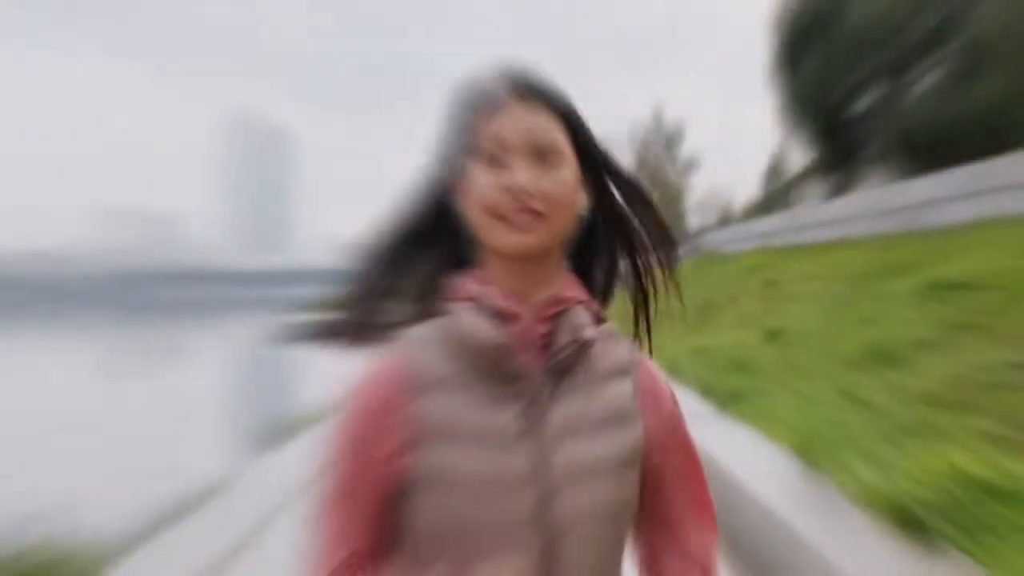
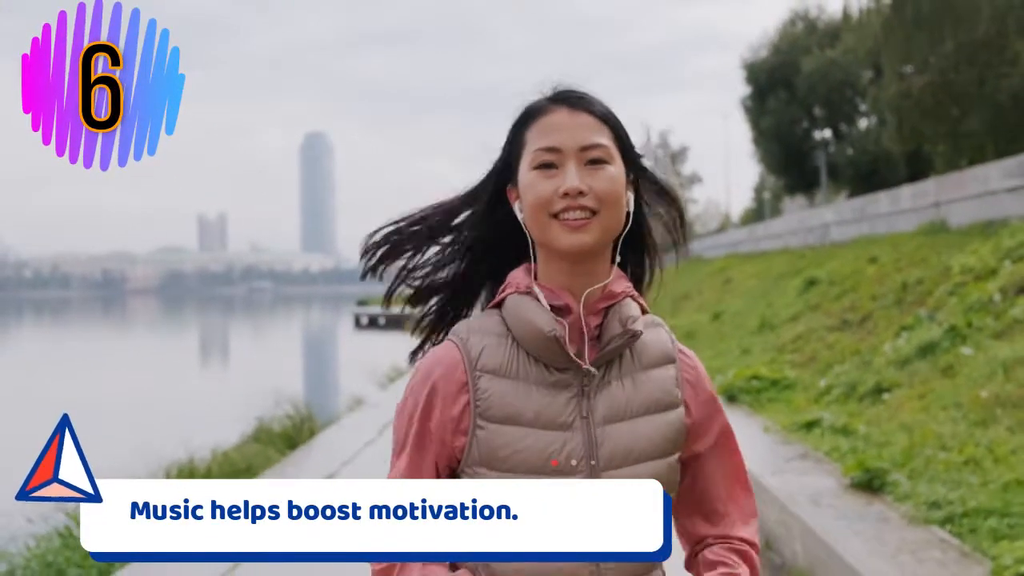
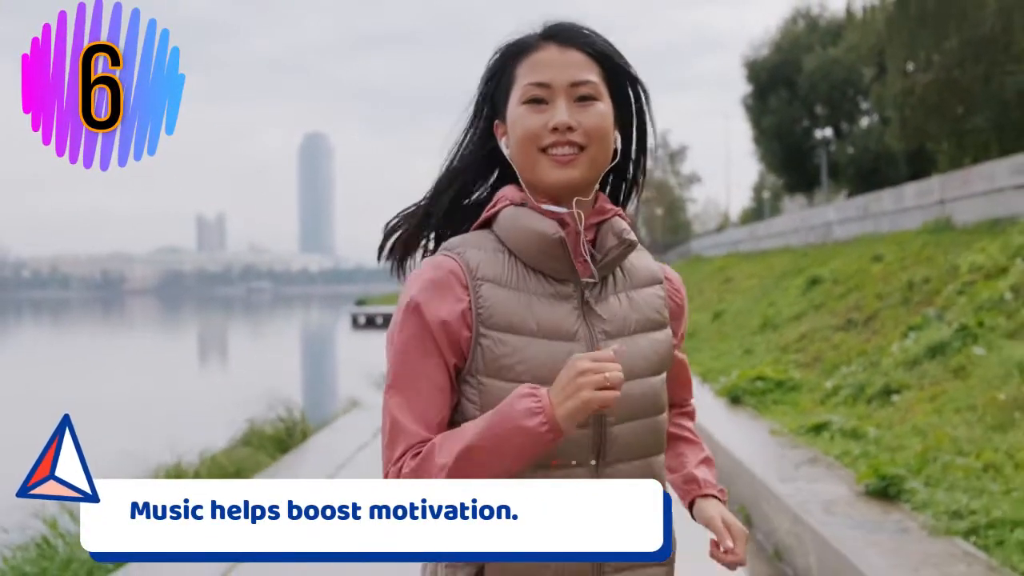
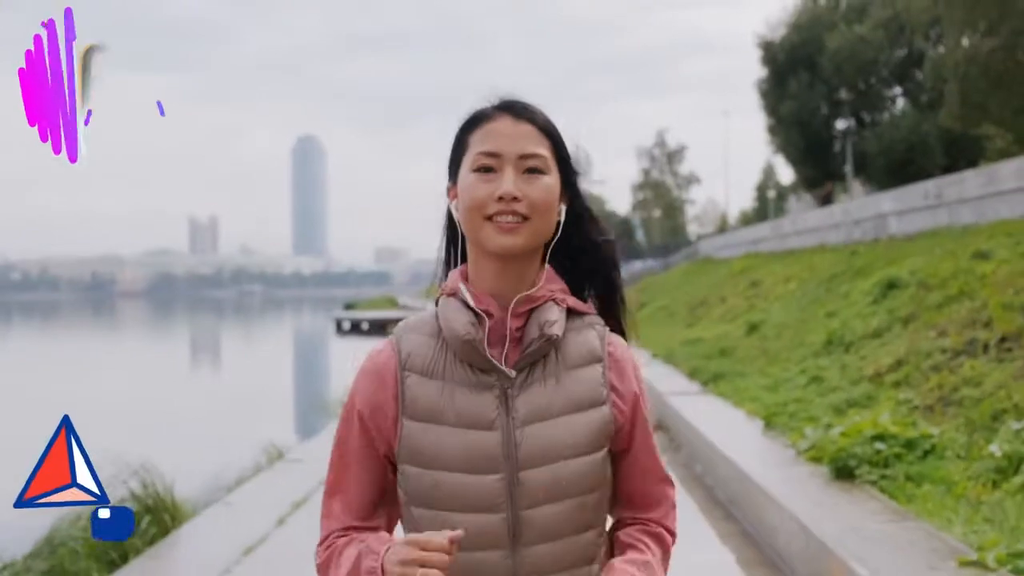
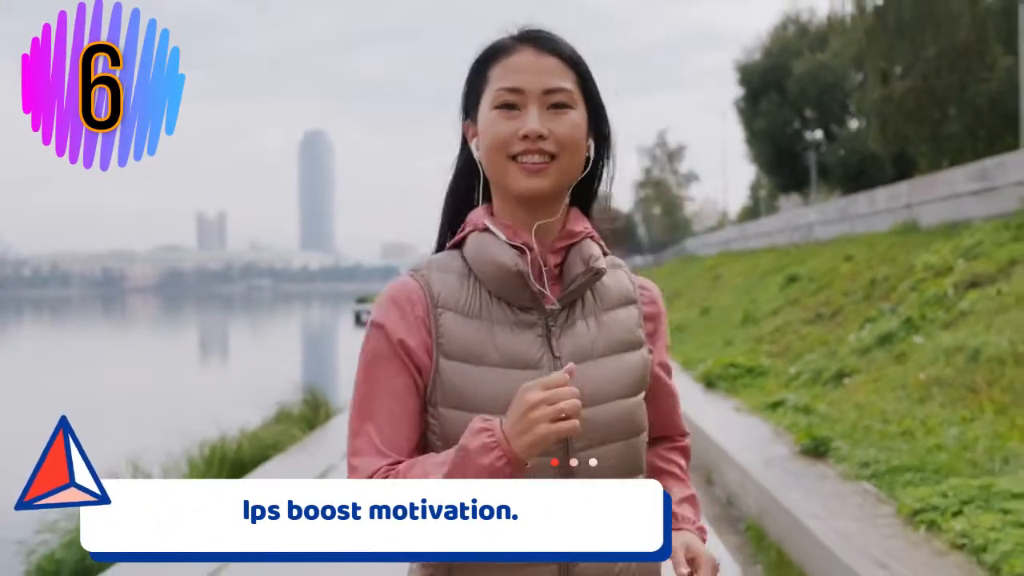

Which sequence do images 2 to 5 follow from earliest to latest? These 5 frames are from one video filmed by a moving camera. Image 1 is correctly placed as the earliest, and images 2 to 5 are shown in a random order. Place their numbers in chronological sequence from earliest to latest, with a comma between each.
4, 3, 2, 5
